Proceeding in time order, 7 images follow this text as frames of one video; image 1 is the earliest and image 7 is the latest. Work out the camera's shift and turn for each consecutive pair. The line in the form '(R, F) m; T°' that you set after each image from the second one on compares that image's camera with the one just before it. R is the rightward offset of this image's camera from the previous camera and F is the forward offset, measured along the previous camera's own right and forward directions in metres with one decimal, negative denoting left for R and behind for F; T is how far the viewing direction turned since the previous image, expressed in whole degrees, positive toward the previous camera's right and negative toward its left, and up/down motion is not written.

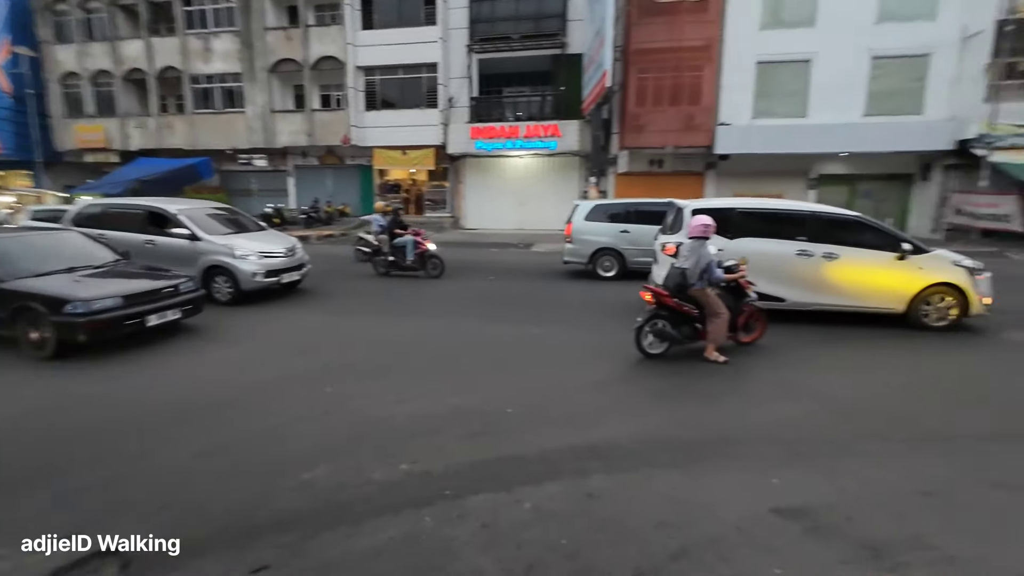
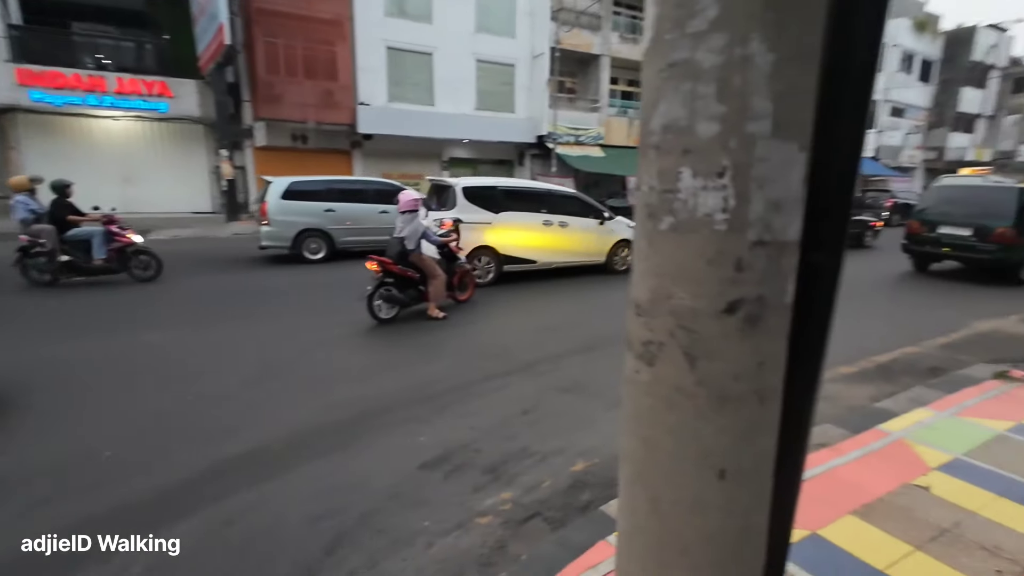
(+0.2, +0.1) m; +38°
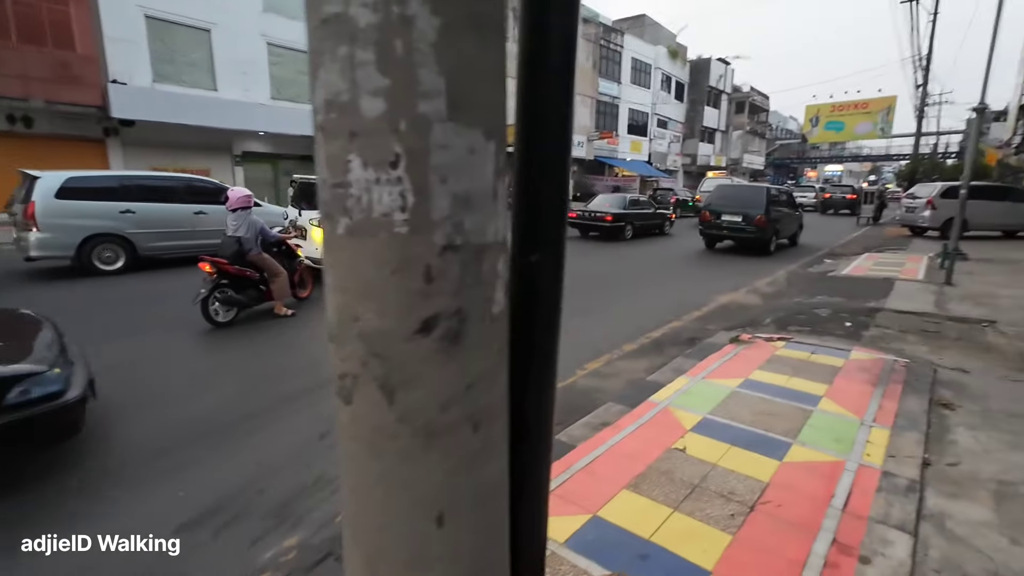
(+0.3, +0.1) m; +20°
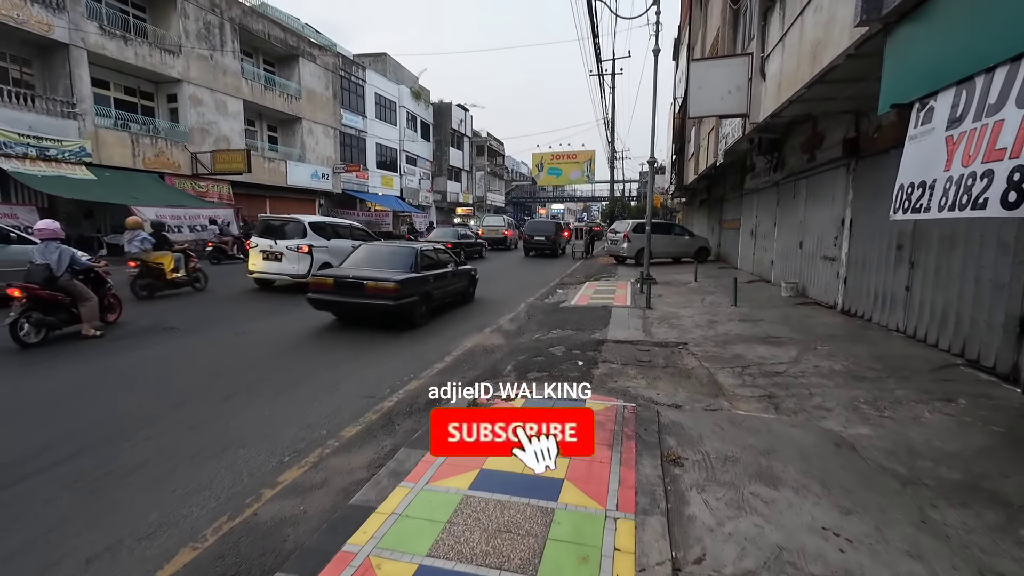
(+0.7, +1.0) m; +27°
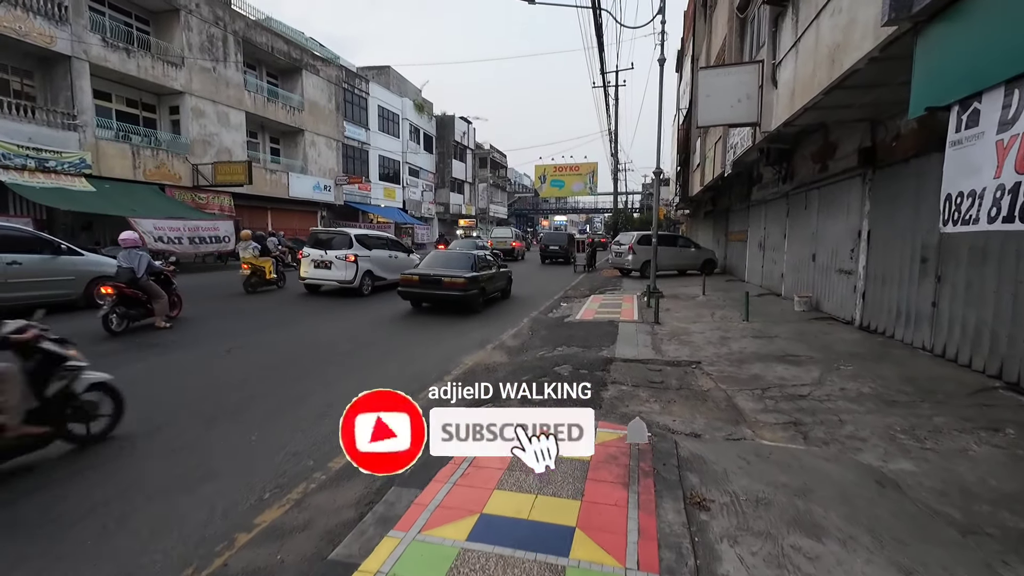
(0.0, +0.3) m; 0°
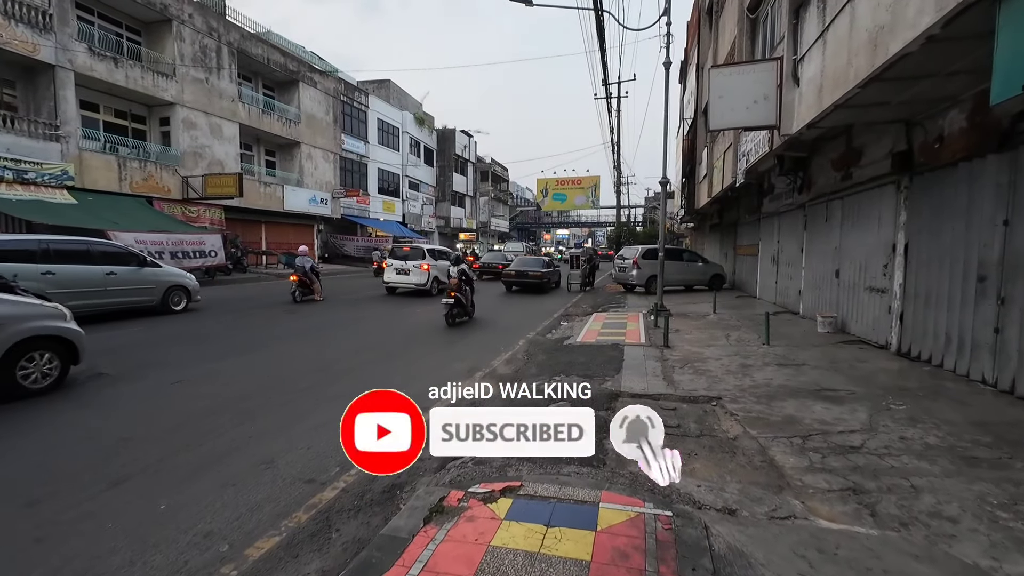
(+0.2, +0.9) m; 0°
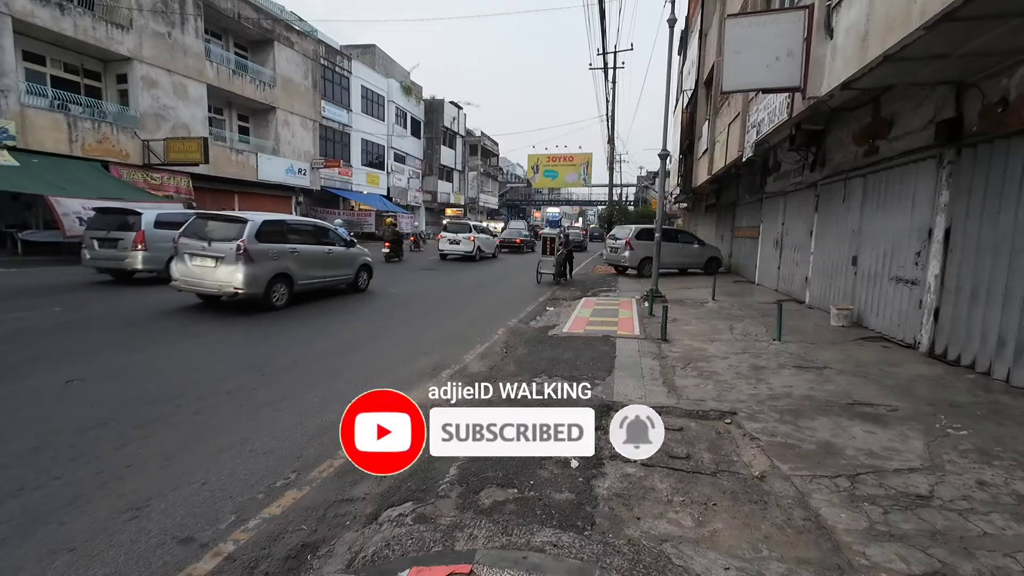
(+0.2, +1.1) m; +1°
